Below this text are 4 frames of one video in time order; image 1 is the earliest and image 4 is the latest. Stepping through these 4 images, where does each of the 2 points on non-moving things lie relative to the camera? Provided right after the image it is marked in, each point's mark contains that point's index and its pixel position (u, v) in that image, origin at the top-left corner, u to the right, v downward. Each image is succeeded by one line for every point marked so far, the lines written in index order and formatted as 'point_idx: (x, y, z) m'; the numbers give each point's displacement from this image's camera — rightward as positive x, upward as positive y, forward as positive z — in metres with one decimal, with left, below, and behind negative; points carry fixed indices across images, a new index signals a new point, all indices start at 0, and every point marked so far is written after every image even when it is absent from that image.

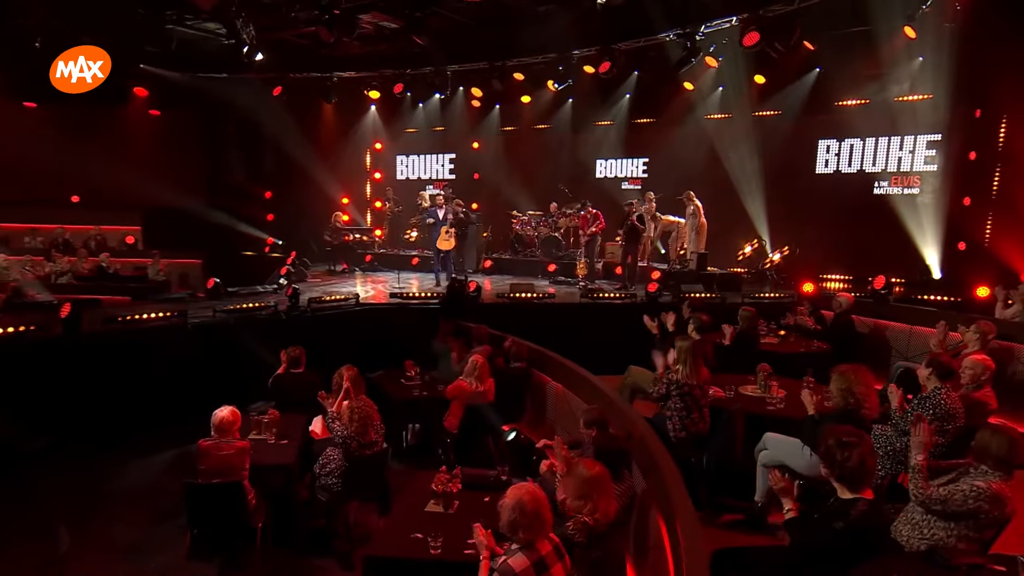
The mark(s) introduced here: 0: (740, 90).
0: (+2.9, +2.5, +10.8) m
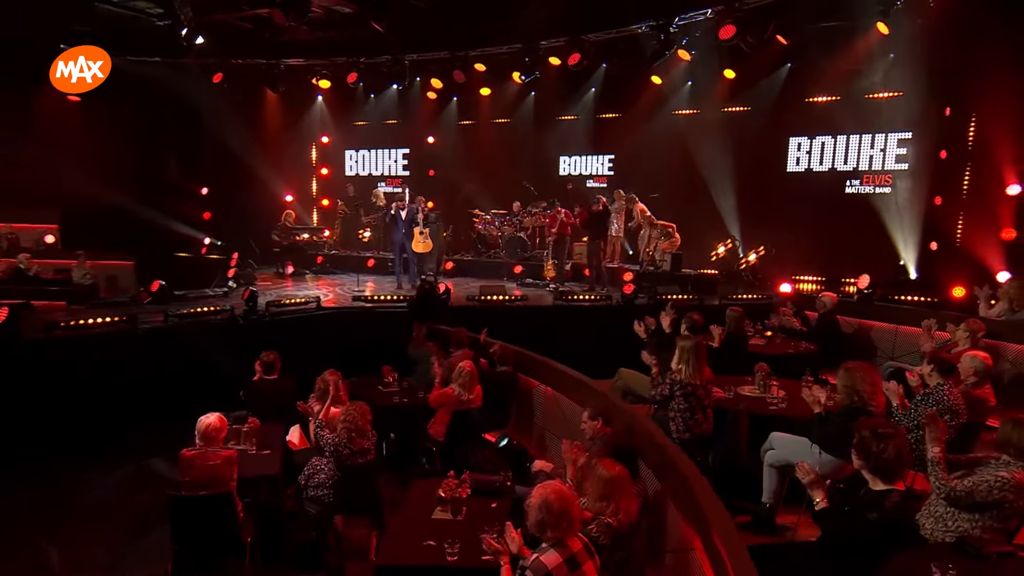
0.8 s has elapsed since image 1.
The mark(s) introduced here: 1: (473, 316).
0: (+2.4, +2.5, +10.5) m
1: (-0.3, -0.3, +7.9) m
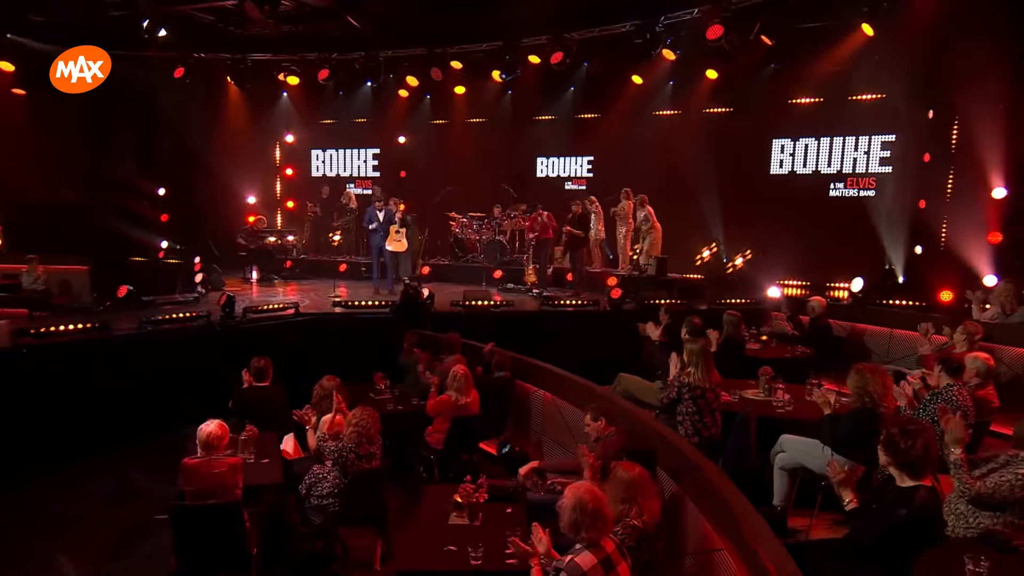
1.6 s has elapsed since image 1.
0: (+2.1, +2.4, +10.3) m
1: (-0.4, -0.3, +7.6) m
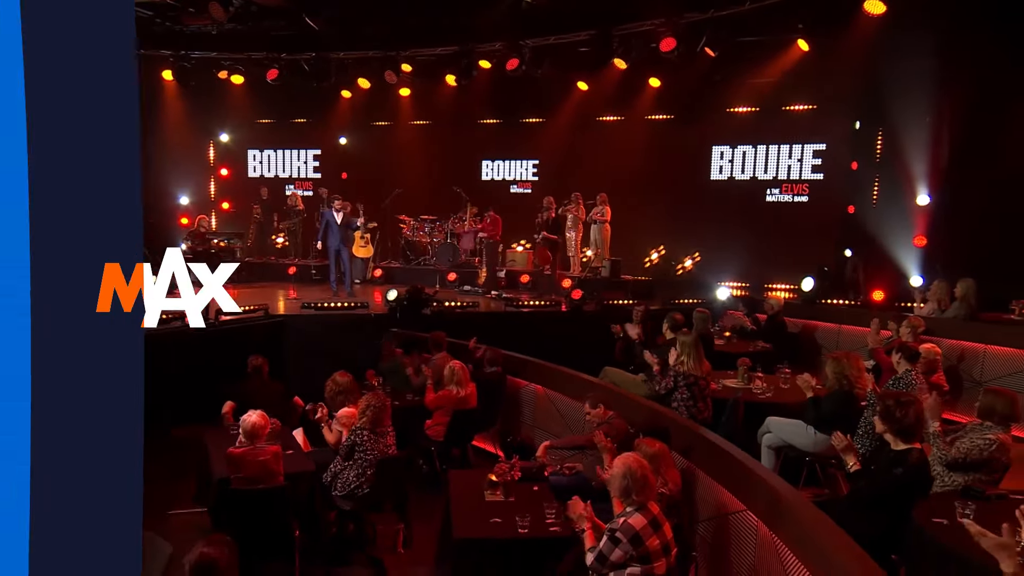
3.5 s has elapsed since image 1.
0: (+1.4, +2.4, +10.6) m
1: (-0.7, -0.3, +7.5) m
